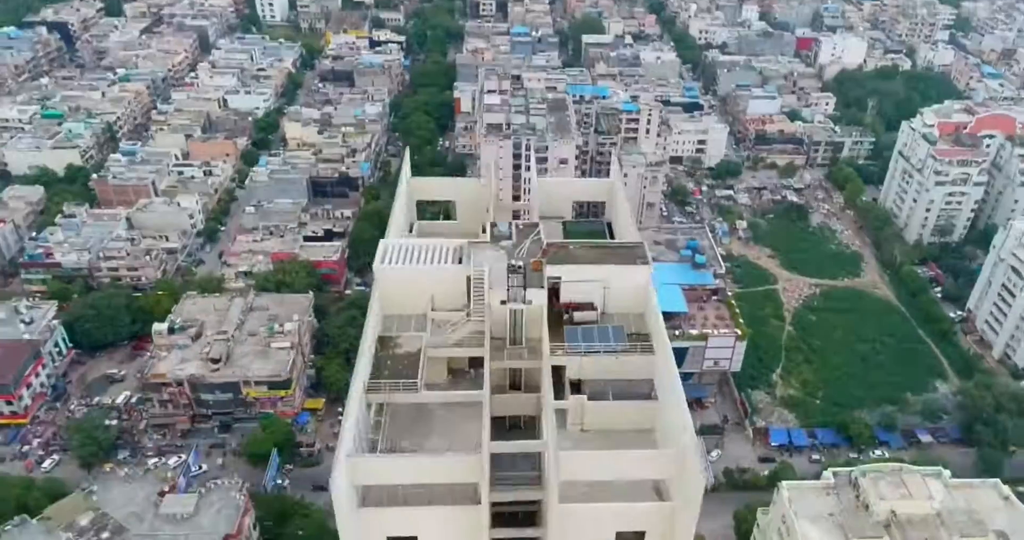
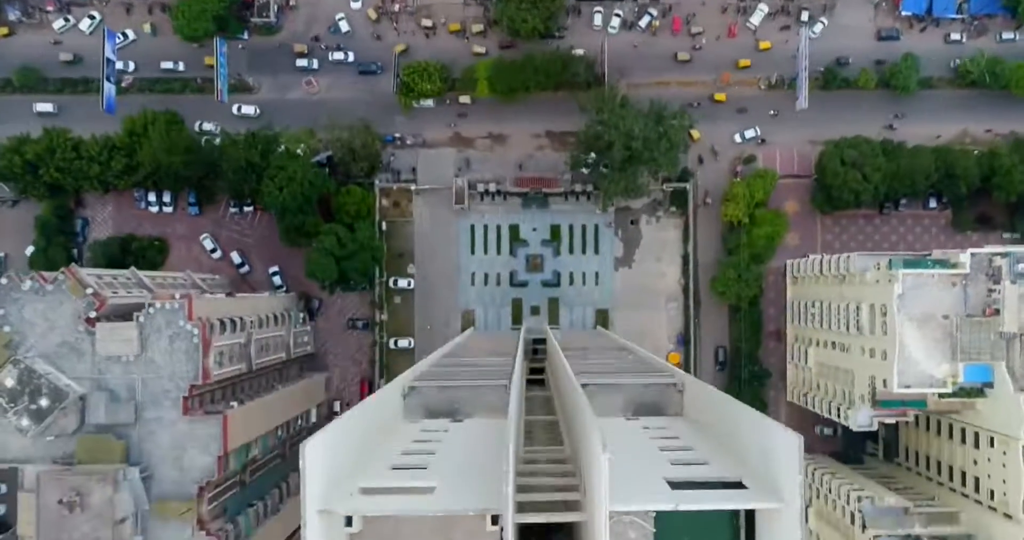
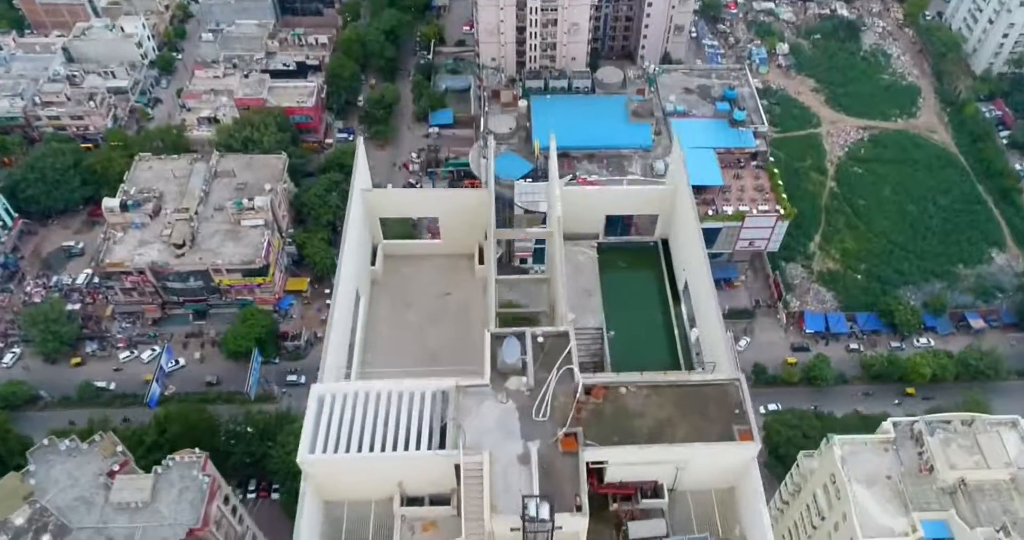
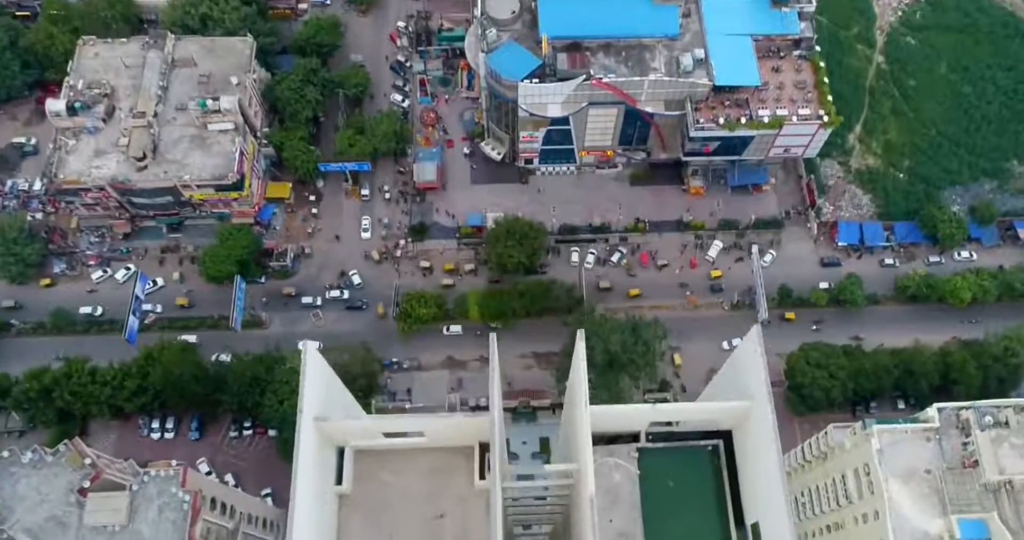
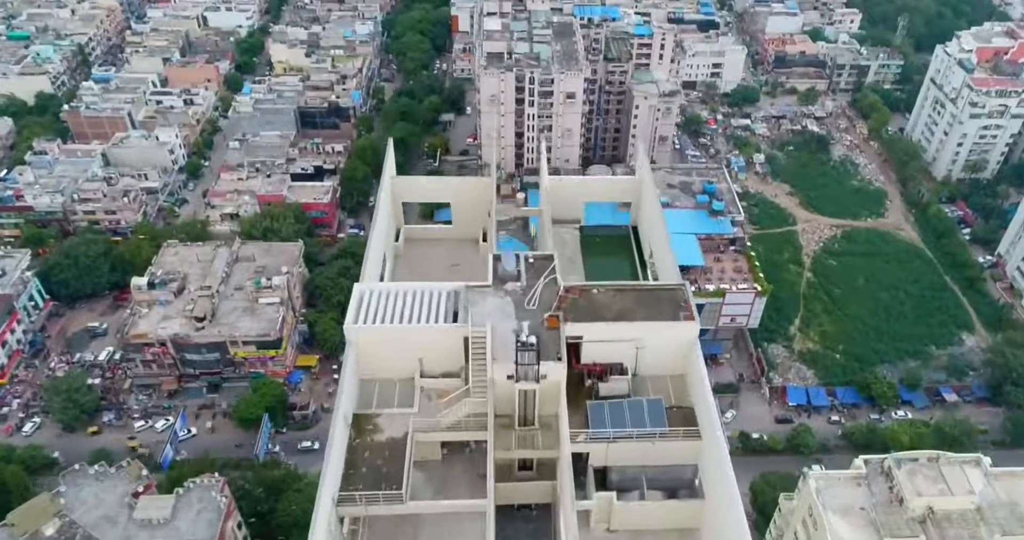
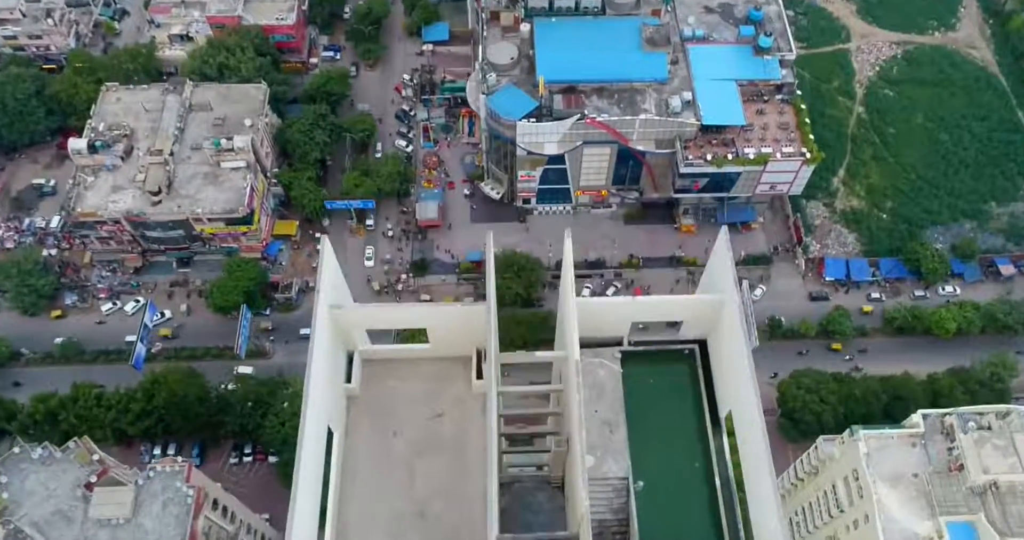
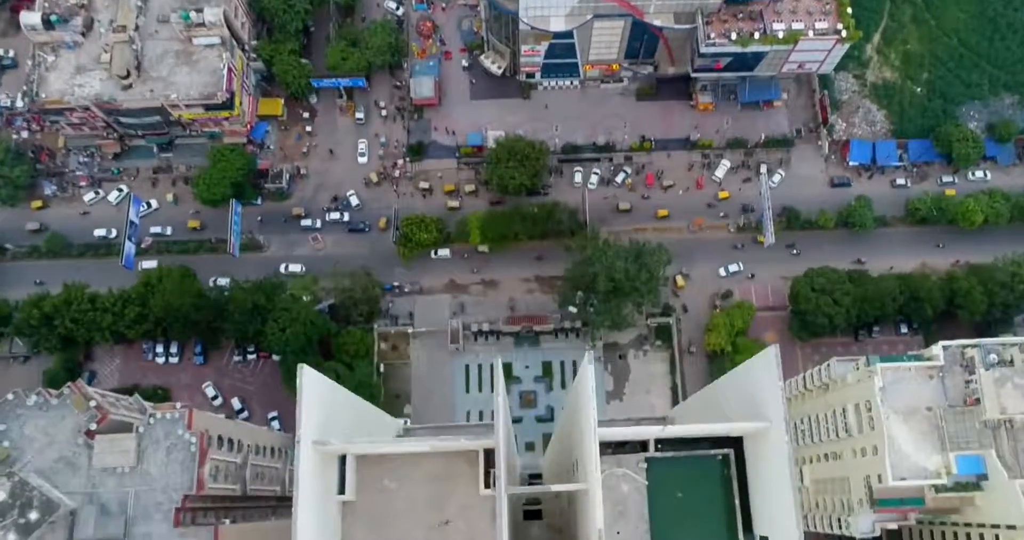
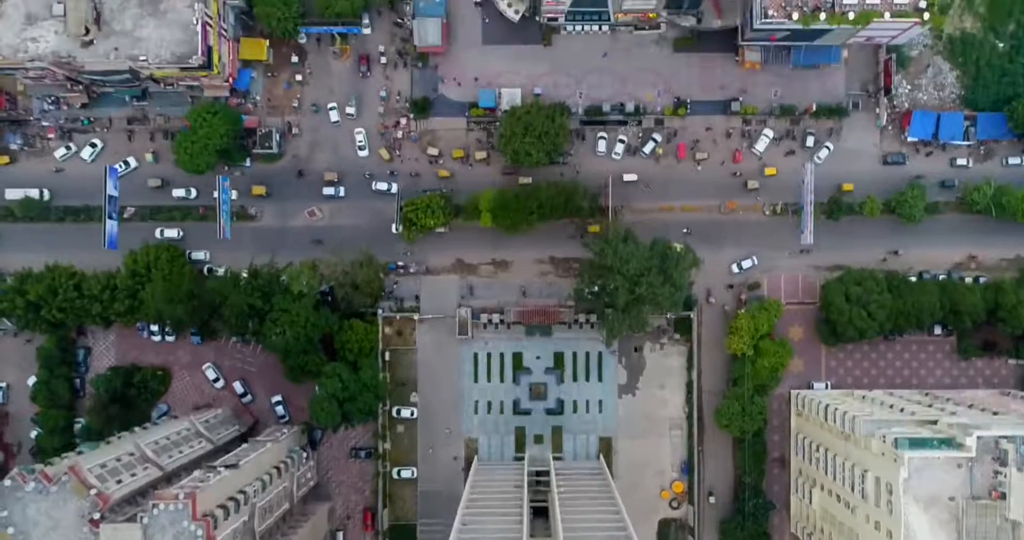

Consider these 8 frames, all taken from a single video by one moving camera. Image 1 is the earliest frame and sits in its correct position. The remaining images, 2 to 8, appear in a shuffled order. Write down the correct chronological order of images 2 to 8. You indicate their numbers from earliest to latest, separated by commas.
5, 3, 6, 4, 7, 2, 8
